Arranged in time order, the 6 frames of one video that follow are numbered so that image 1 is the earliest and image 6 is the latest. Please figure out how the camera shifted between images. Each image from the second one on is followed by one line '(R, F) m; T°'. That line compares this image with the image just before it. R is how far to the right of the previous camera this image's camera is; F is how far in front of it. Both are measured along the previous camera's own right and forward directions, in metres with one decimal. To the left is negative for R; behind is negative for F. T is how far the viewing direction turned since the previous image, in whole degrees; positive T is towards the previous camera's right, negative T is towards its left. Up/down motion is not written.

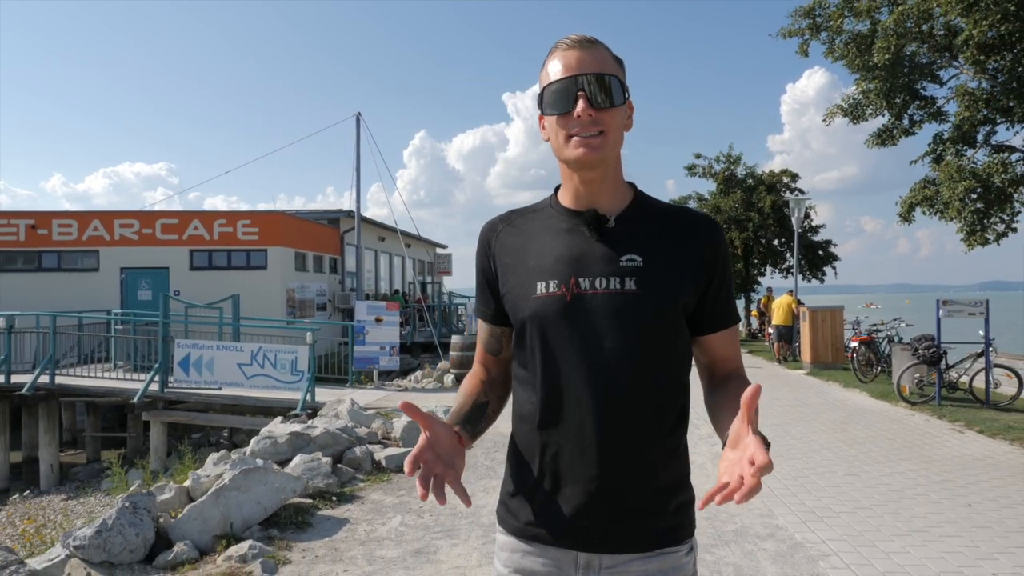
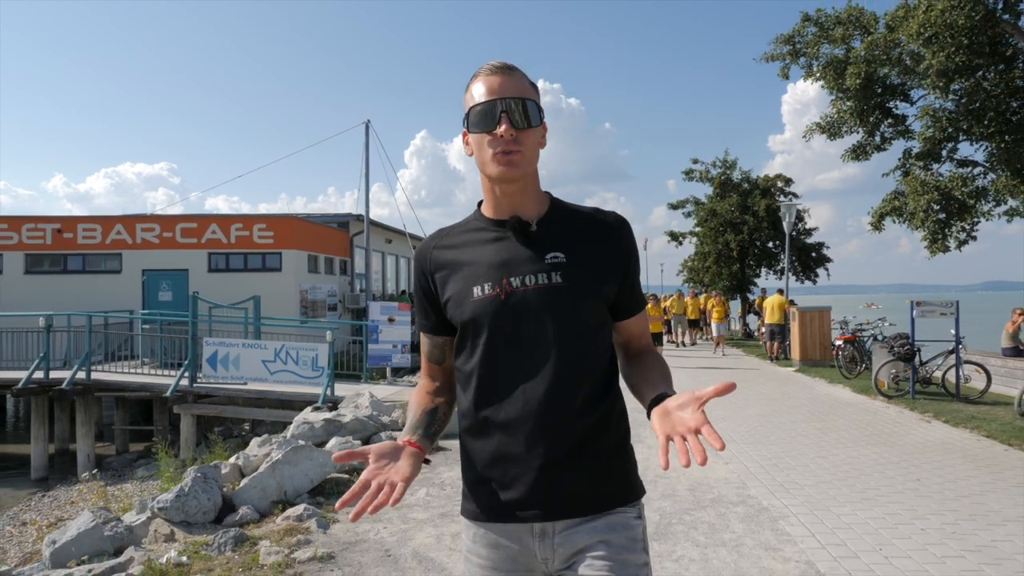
(-0.1, -1.0) m; 0°
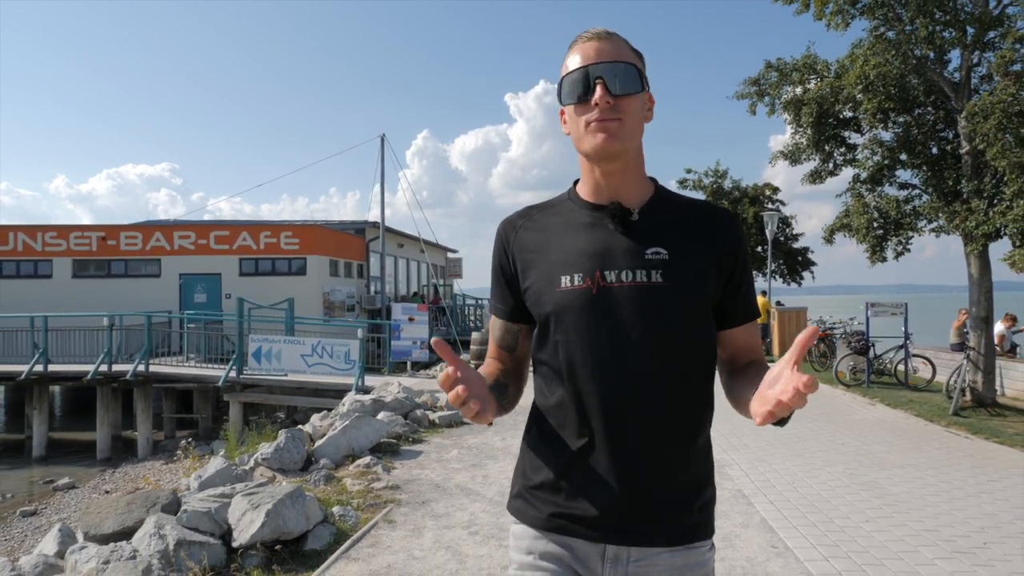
(-0.1, -2.1) m; 0°
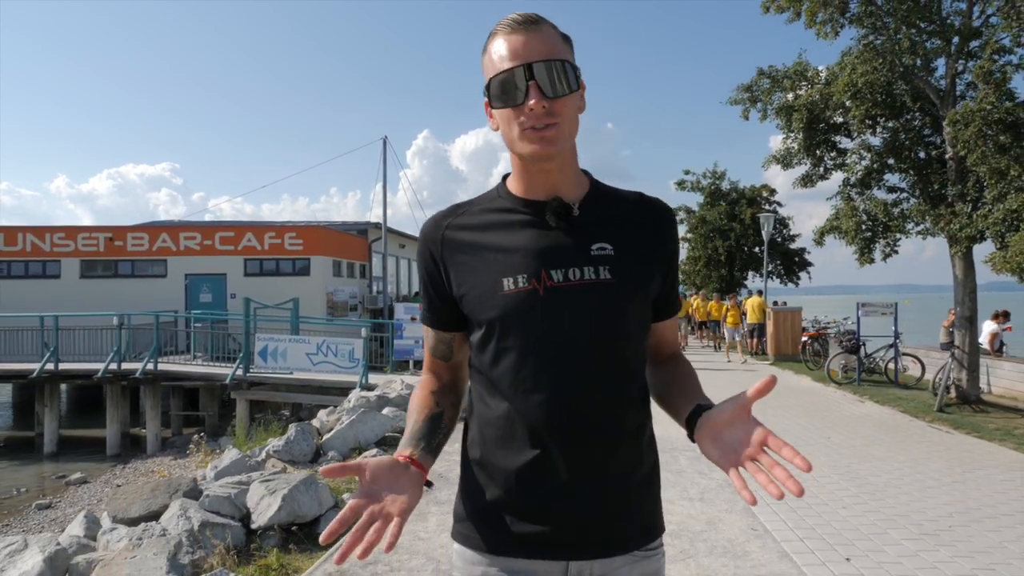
(0.0, -0.4) m; 0°
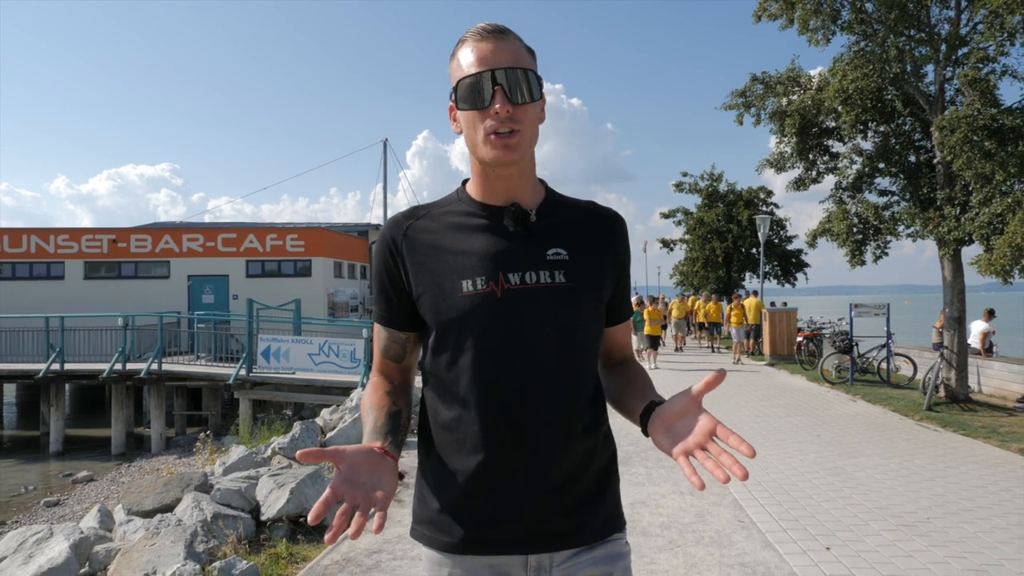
(0.0, -0.3) m; 0°
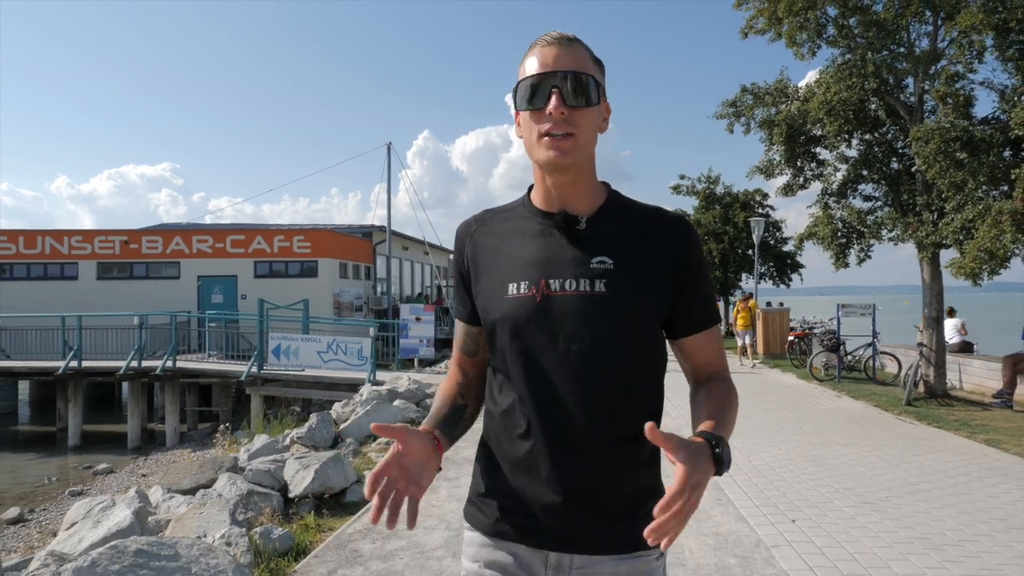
(0.0, -0.7) m; 0°
